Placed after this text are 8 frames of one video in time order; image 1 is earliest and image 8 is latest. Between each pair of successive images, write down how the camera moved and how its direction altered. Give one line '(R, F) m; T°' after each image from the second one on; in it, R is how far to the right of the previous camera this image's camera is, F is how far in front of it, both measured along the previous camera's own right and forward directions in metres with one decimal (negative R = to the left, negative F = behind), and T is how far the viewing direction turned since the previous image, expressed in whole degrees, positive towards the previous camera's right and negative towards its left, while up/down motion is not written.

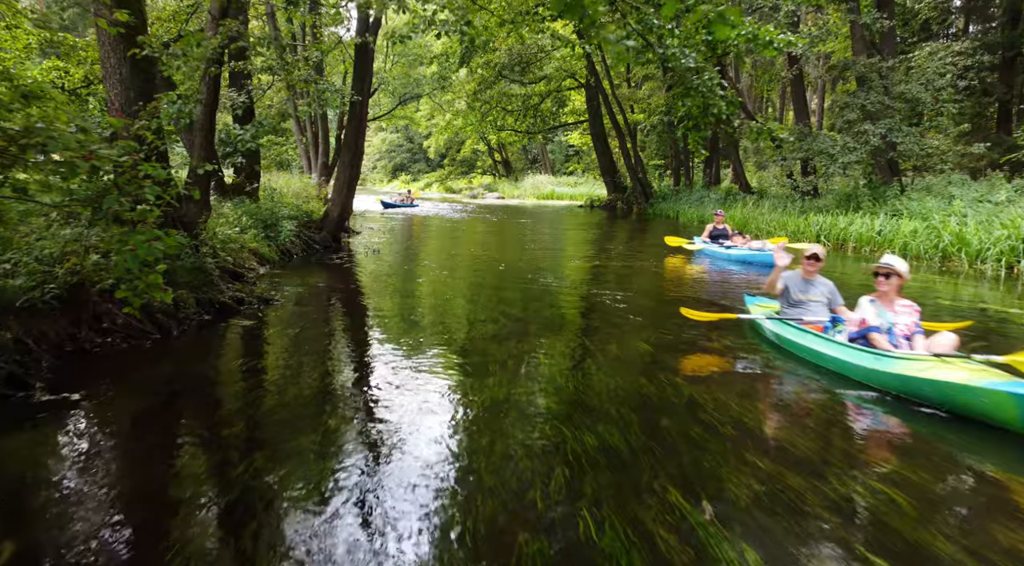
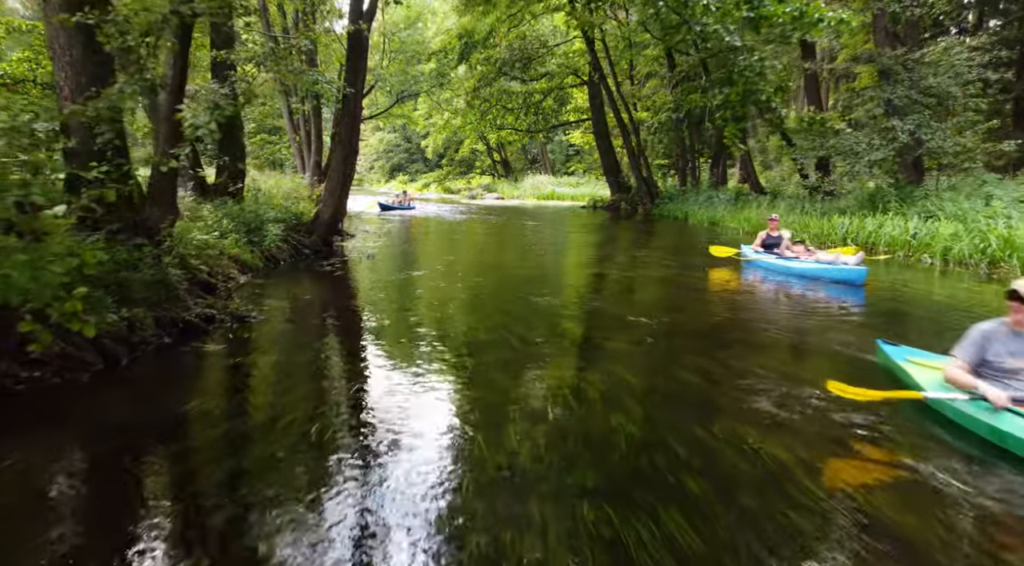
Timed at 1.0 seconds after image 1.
(-0.1, +1.0) m; 0°
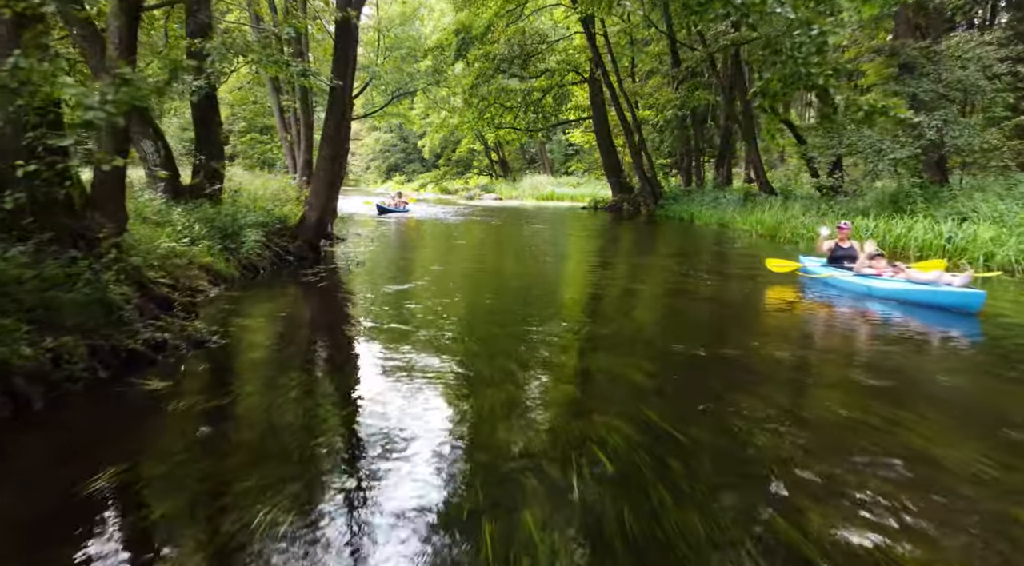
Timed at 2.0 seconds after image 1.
(-0.1, +0.9) m; 0°
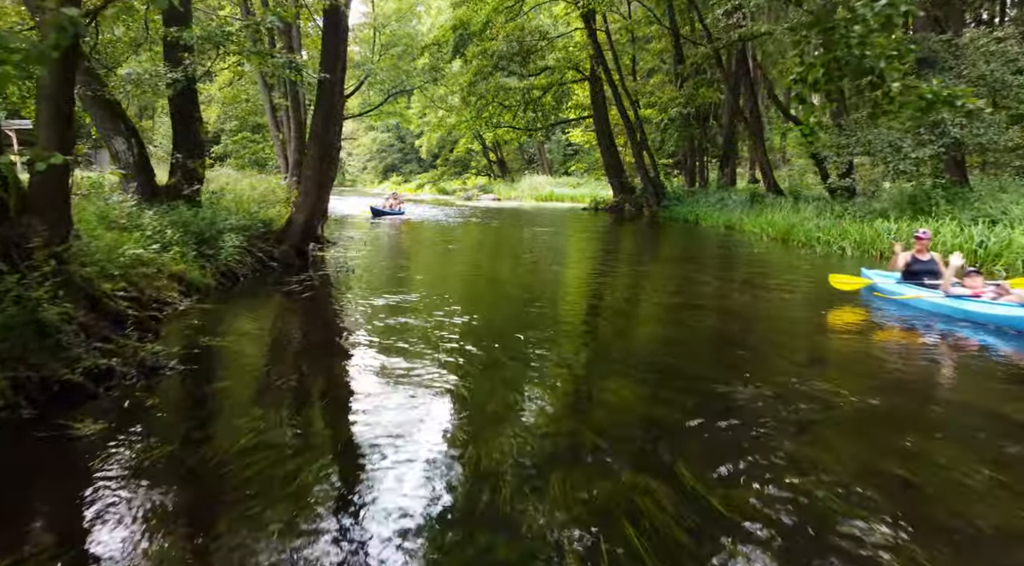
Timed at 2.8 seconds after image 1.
(0.0, +0.7) m; 0°
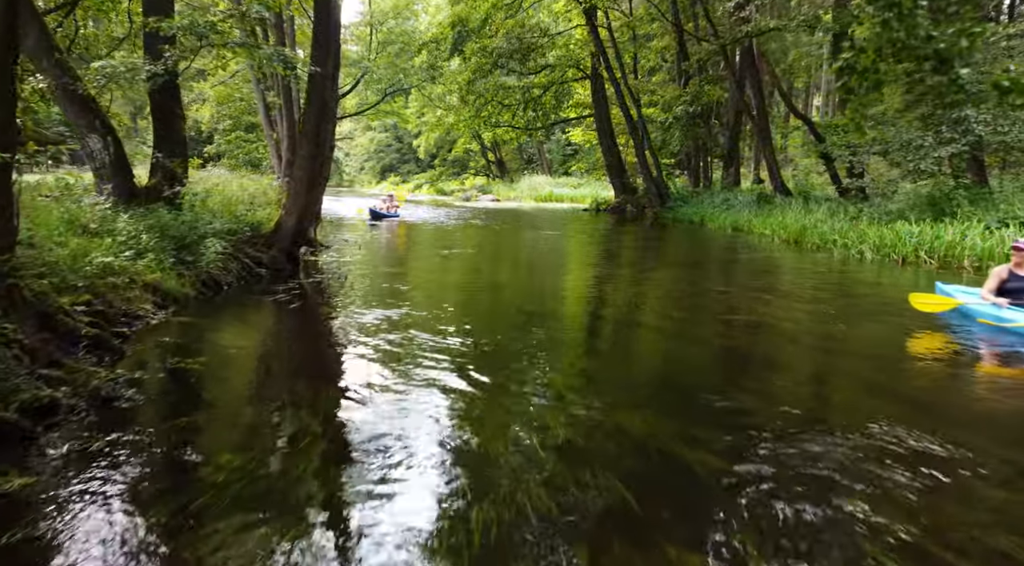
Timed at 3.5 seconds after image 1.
(-0.1, +0.6) m; 0°
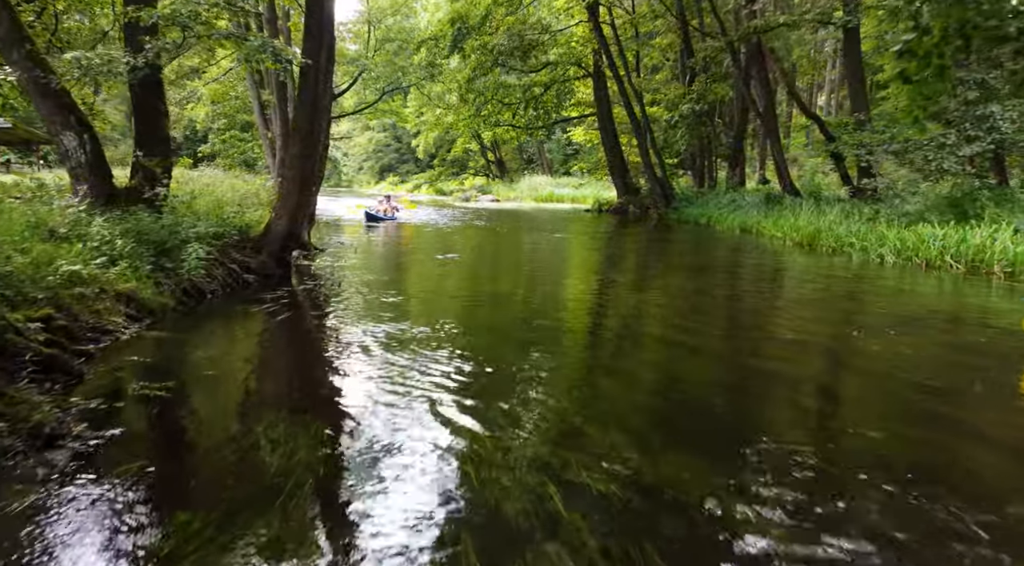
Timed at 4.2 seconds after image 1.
(-0.1, +0.6) m; 0°
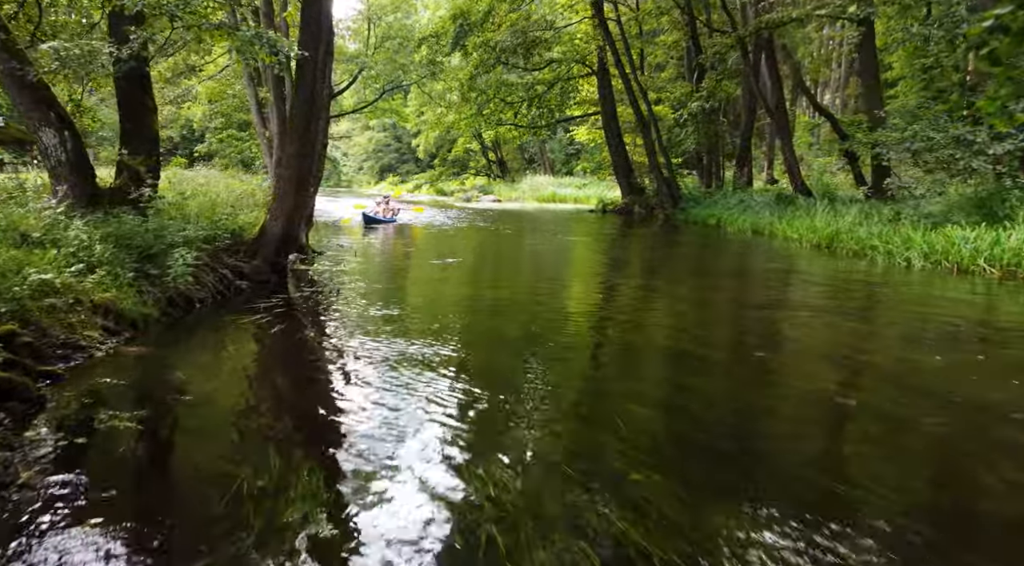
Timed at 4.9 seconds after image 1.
(-0.1, +0.6) m; 0°
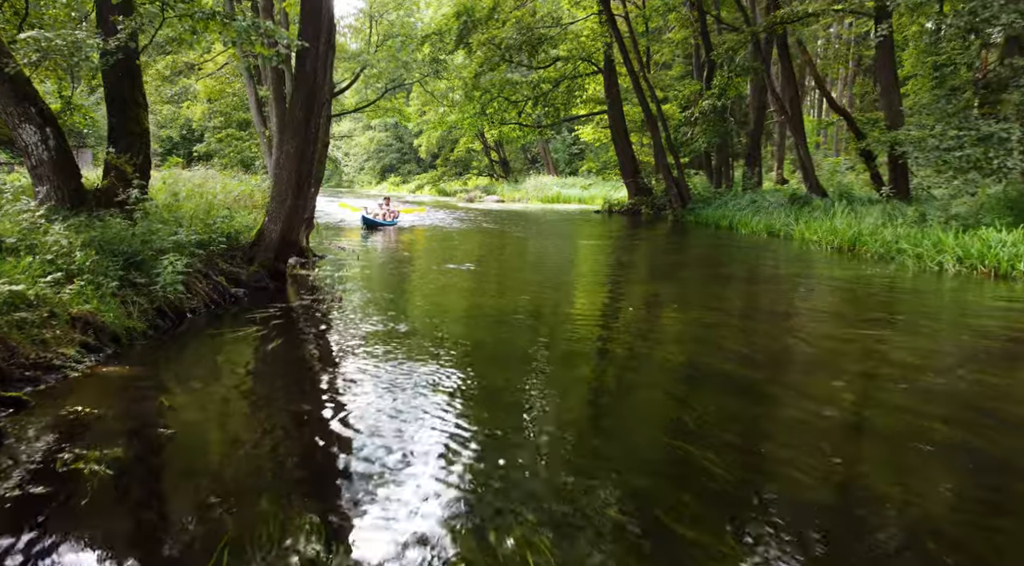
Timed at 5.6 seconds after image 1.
(-0.2, +0.5) m; 0°
